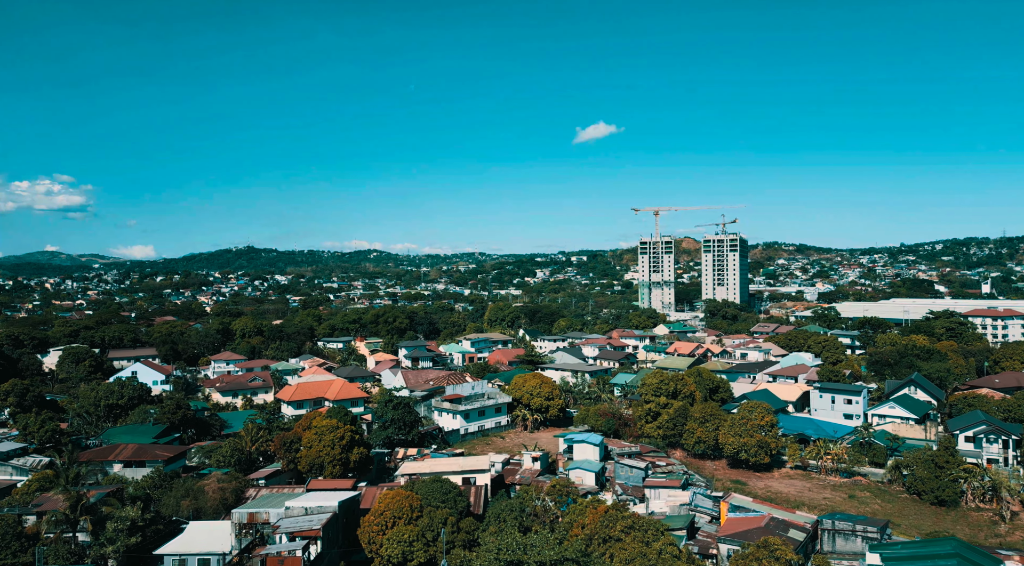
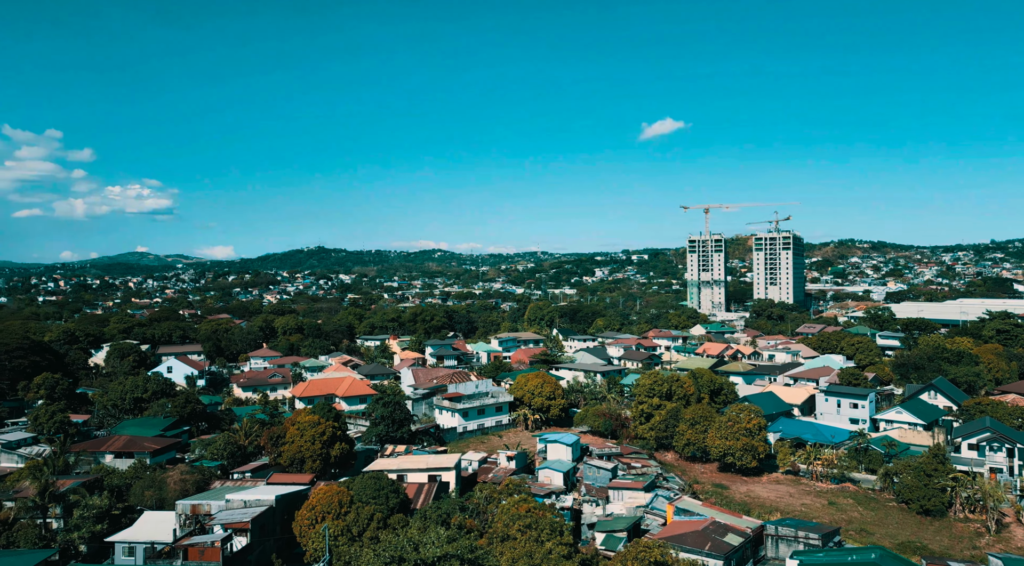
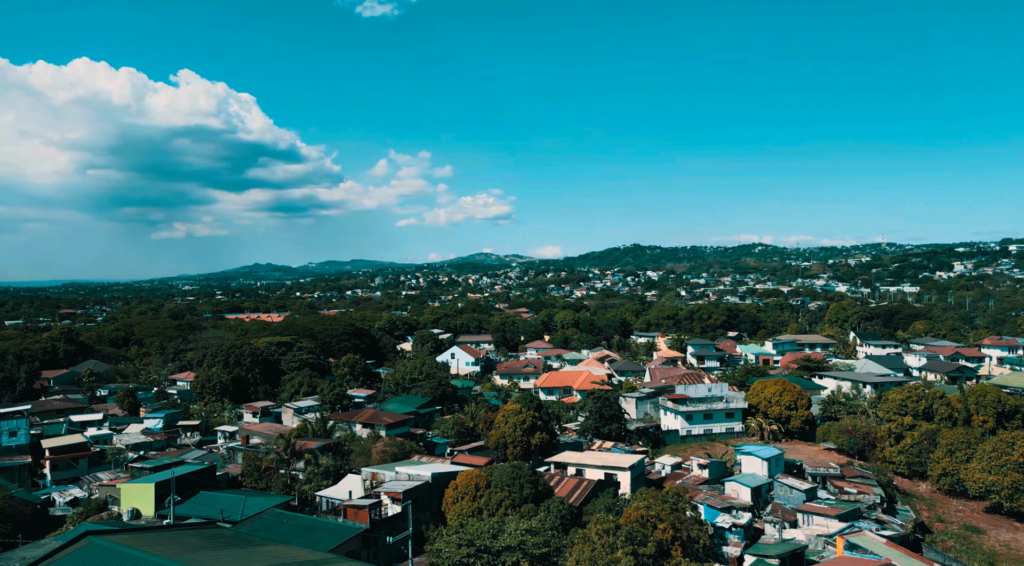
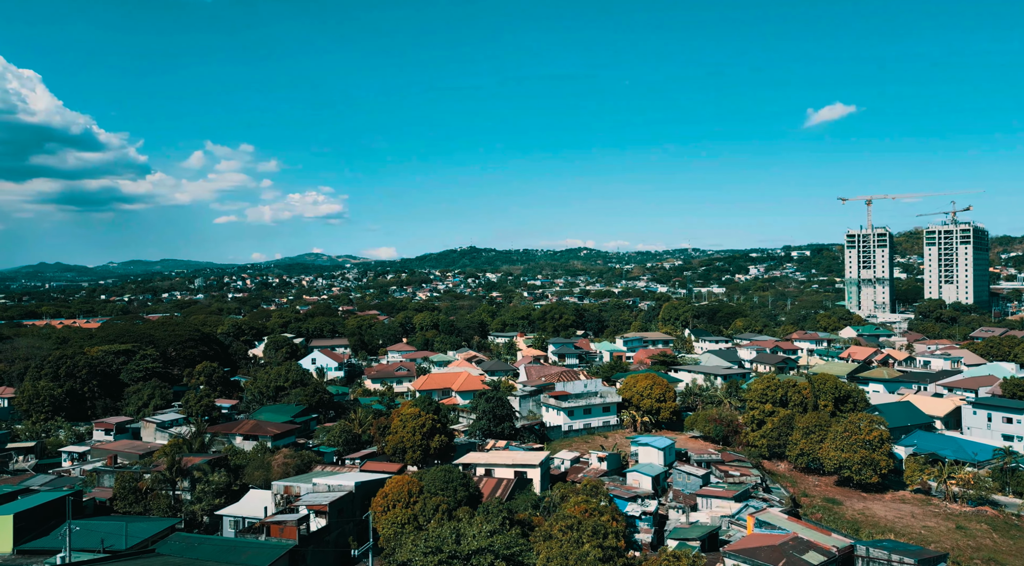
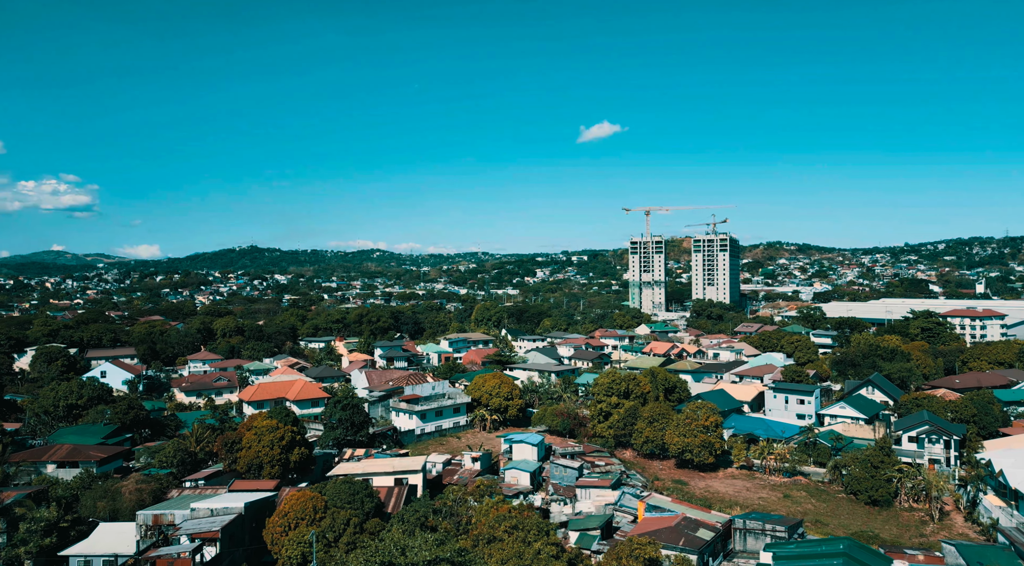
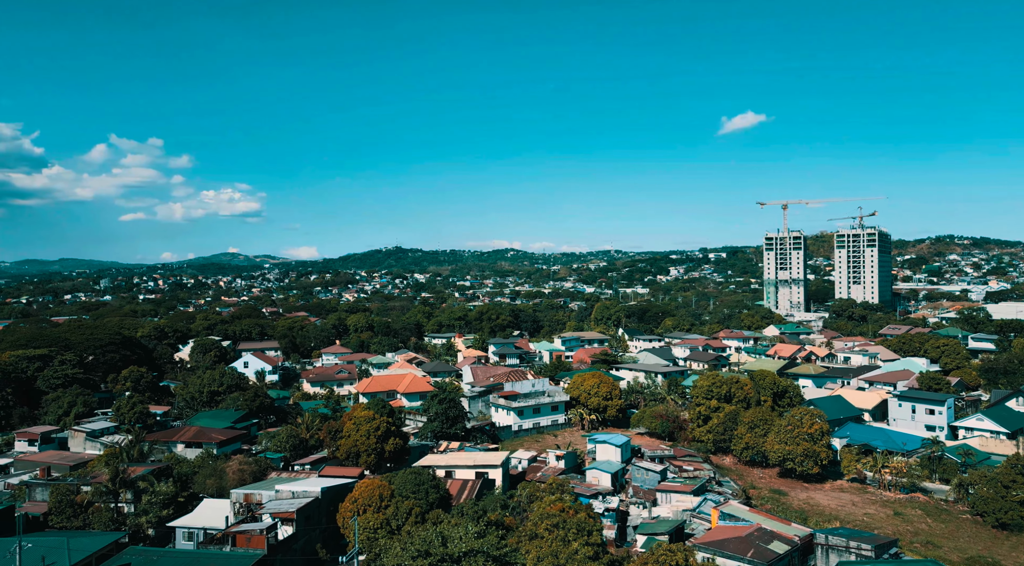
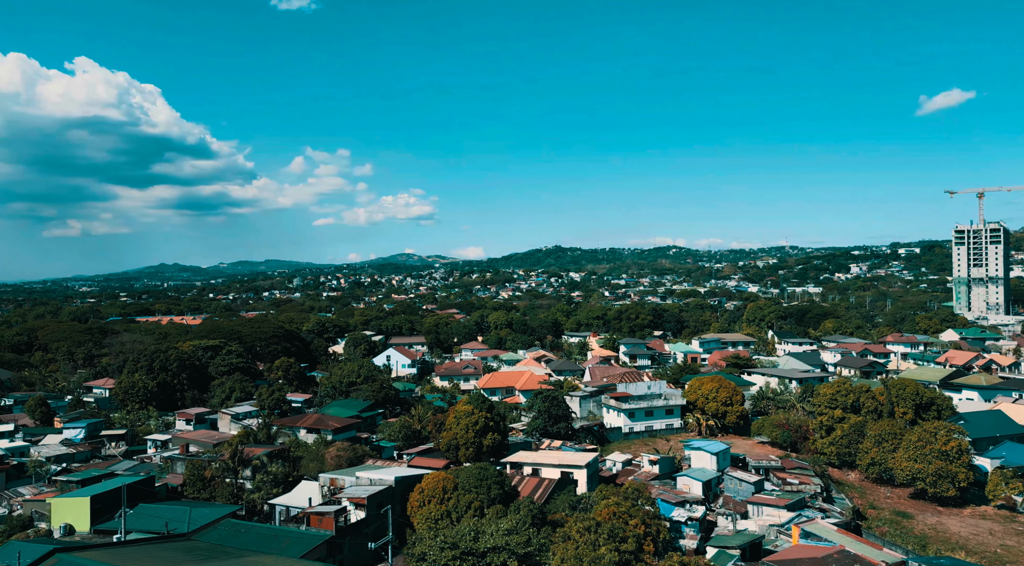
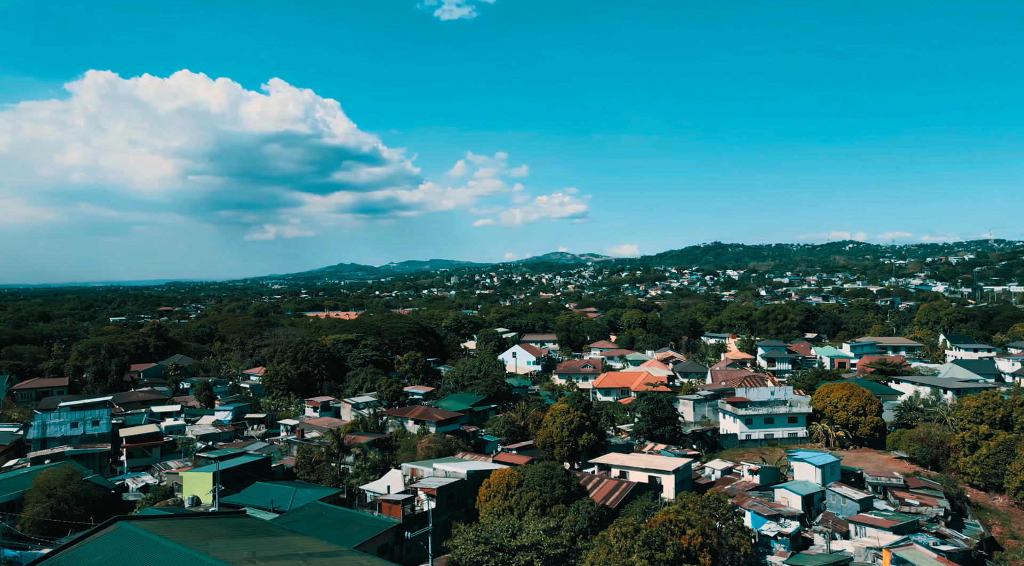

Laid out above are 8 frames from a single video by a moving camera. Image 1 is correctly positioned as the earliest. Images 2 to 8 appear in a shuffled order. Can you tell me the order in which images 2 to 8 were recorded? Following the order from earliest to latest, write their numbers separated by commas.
5, 2, 6, 4, 7, 3, 8
